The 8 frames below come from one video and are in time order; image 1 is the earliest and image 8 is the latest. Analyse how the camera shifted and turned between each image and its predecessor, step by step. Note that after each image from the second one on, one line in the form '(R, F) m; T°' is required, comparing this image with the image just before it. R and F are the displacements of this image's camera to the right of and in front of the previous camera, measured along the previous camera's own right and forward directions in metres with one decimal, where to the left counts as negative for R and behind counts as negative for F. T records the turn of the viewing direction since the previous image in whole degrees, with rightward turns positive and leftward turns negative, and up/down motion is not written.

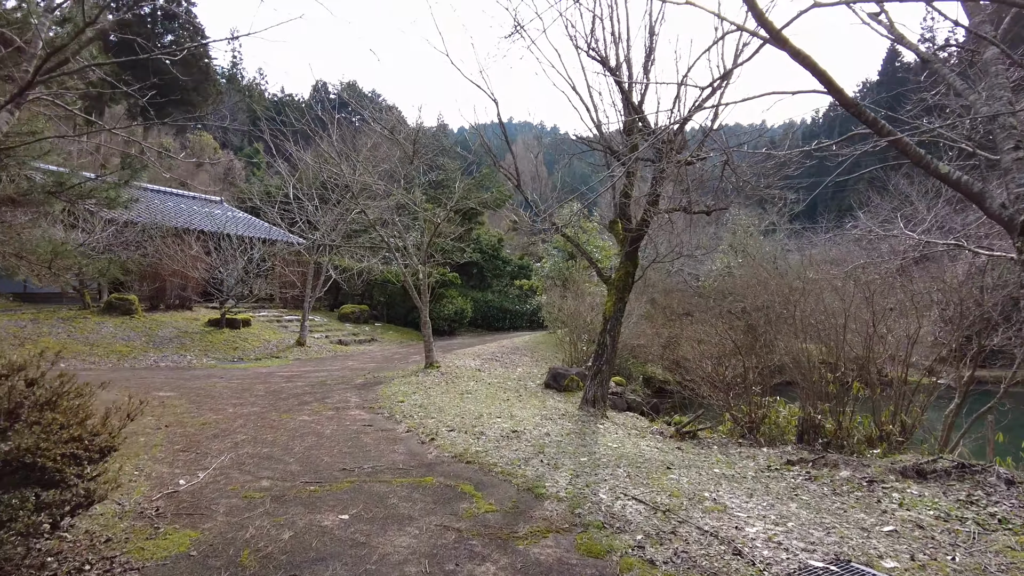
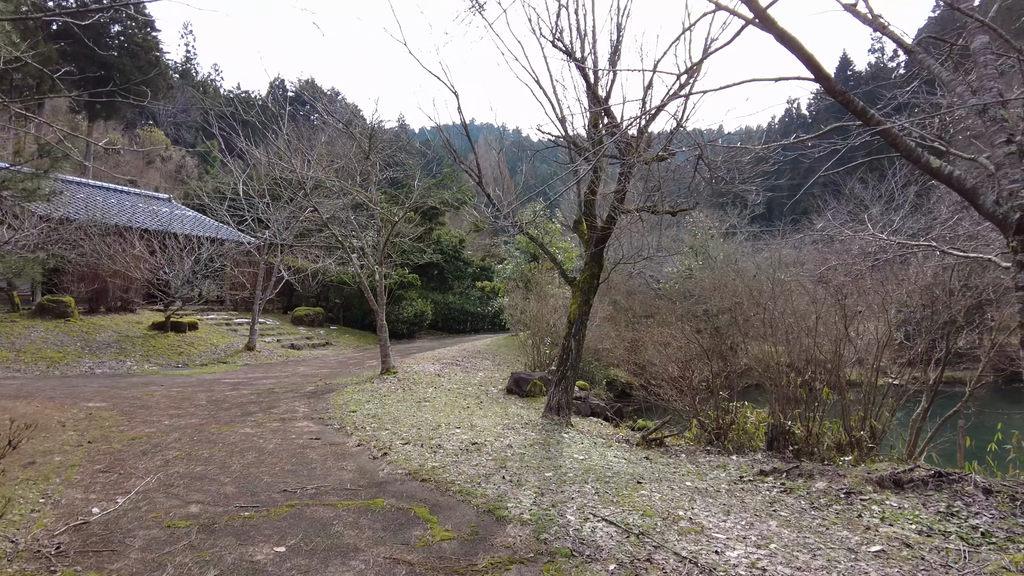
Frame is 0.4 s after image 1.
(0.0, +0.4) m; +3°
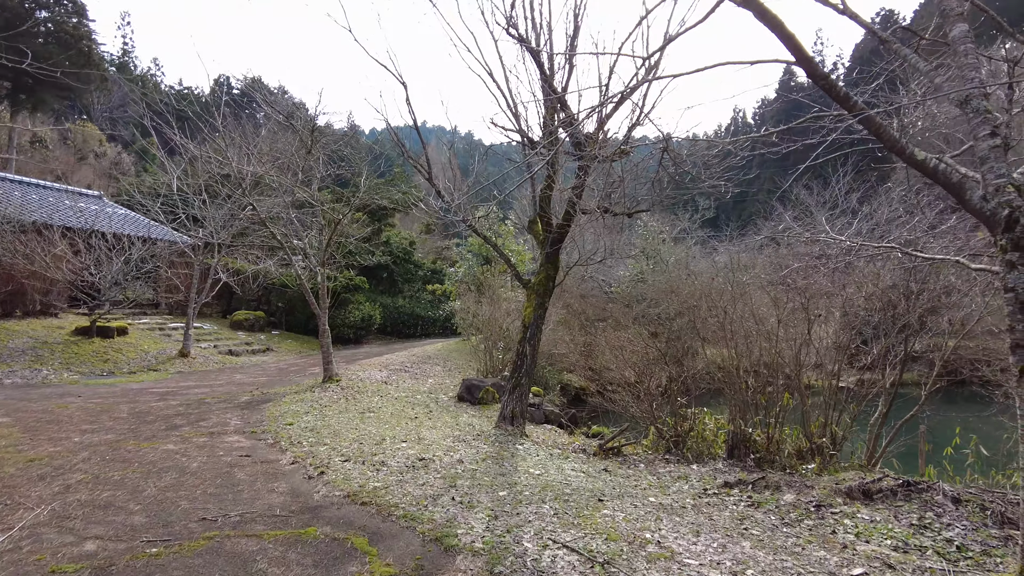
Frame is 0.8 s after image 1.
(0.0, +0.4) m; +4°
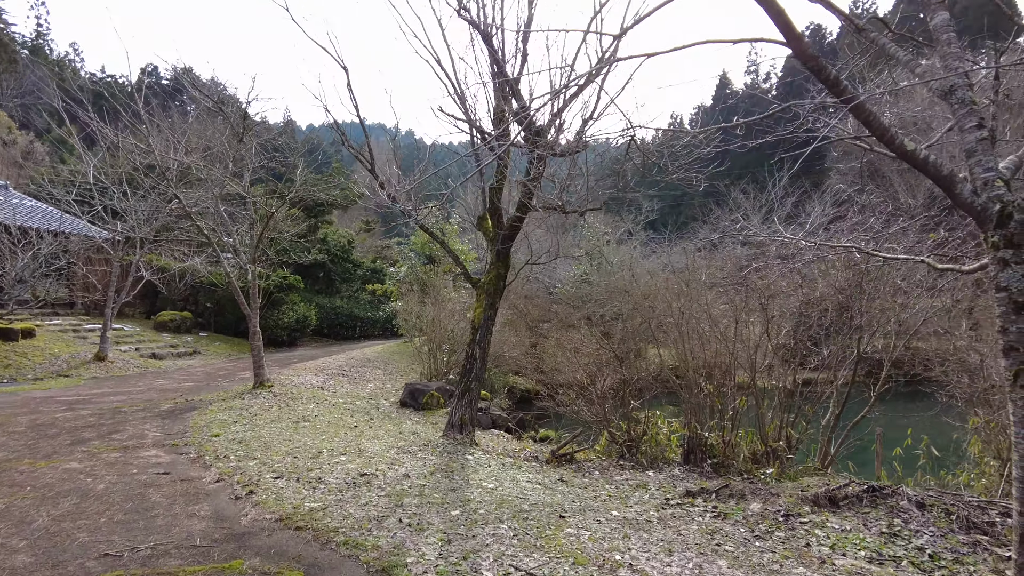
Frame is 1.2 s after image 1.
(-0.1, +0.4) m; +5°
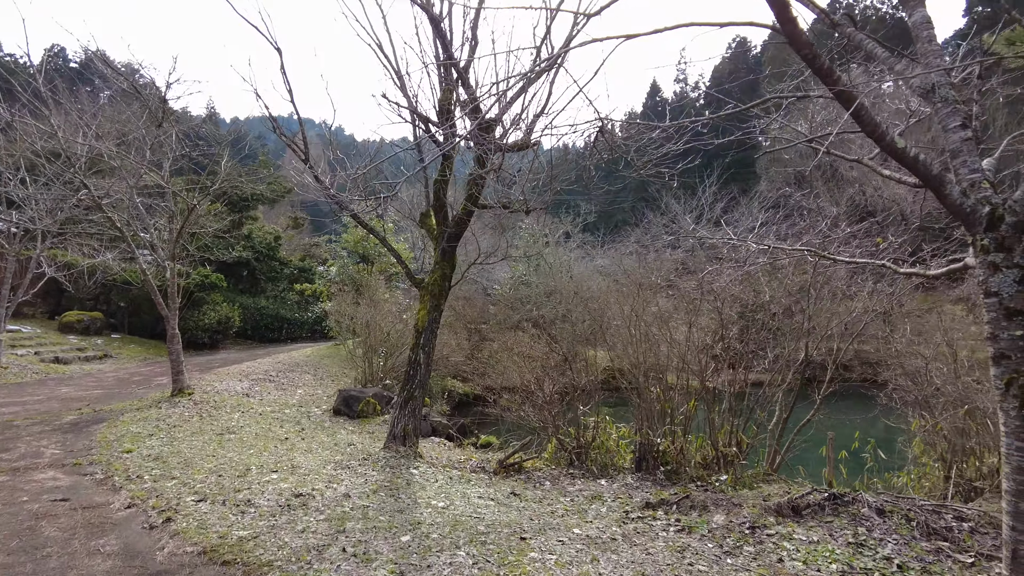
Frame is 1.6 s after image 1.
(-0.1, +0.3) m; +6°
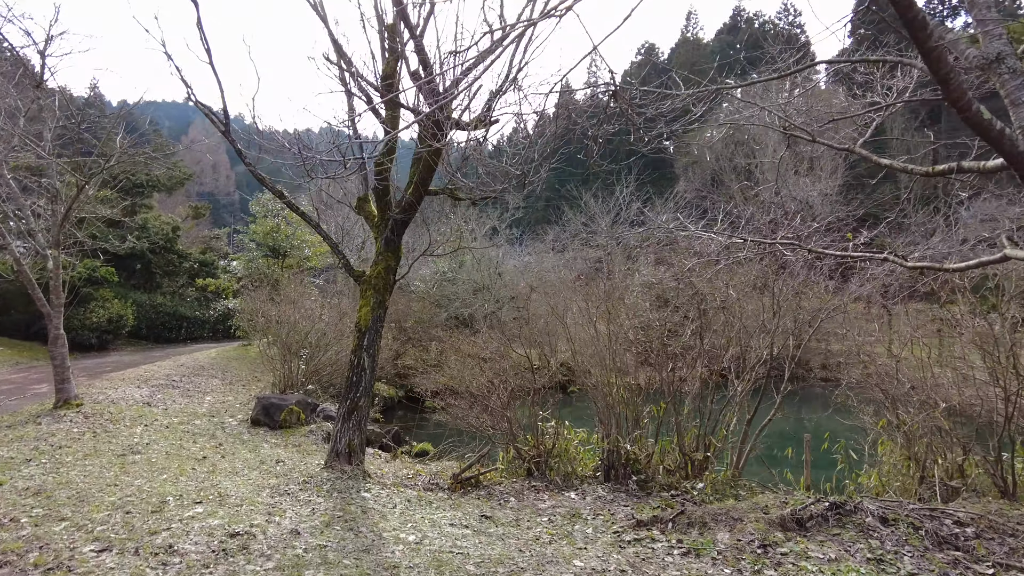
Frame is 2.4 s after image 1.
(-0.4, +0.7) m; +8°
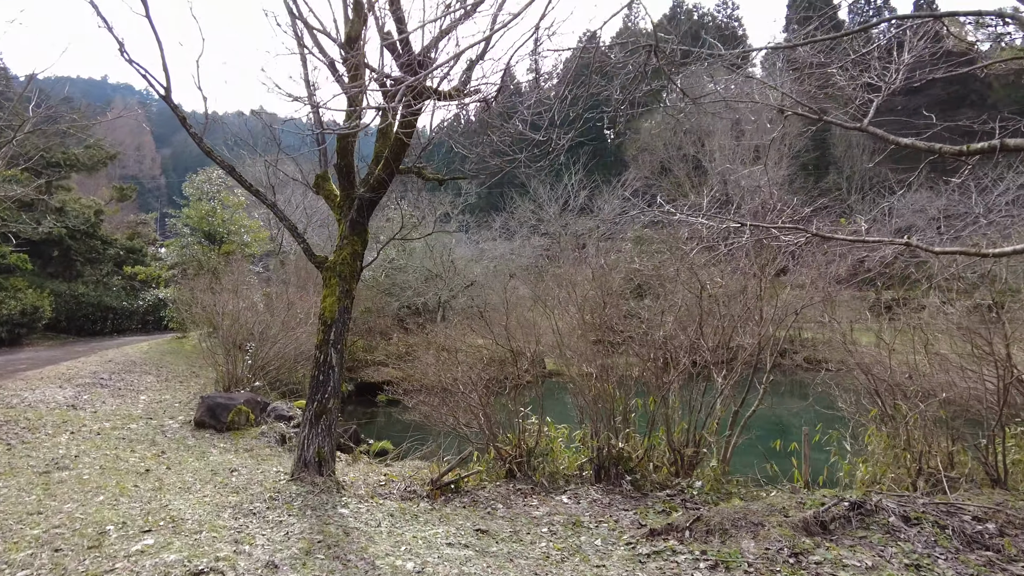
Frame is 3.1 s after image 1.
(-0.4, +0.5) m; +5°
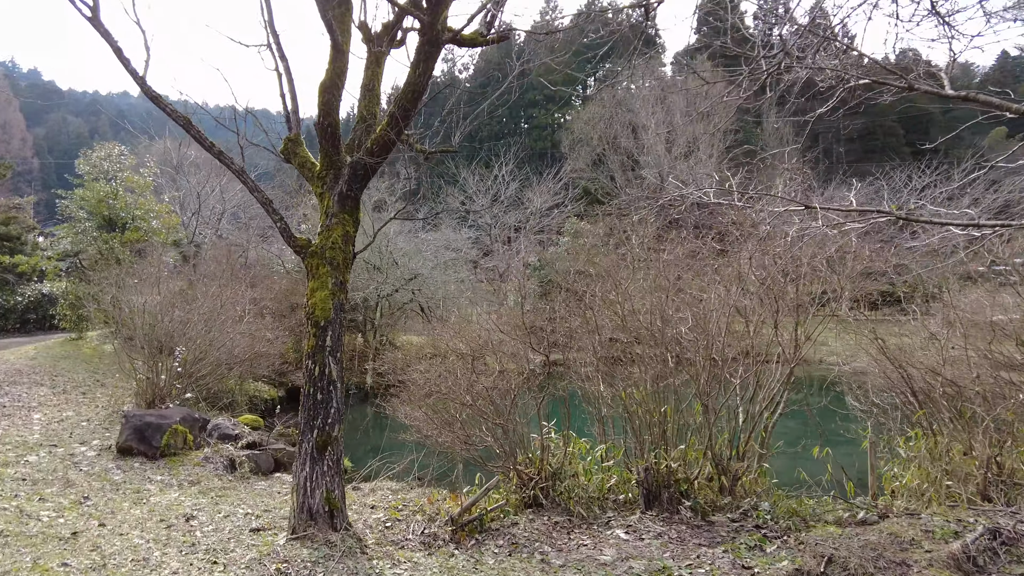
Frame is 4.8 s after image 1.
(-0.9, +1.0) m; +8°
